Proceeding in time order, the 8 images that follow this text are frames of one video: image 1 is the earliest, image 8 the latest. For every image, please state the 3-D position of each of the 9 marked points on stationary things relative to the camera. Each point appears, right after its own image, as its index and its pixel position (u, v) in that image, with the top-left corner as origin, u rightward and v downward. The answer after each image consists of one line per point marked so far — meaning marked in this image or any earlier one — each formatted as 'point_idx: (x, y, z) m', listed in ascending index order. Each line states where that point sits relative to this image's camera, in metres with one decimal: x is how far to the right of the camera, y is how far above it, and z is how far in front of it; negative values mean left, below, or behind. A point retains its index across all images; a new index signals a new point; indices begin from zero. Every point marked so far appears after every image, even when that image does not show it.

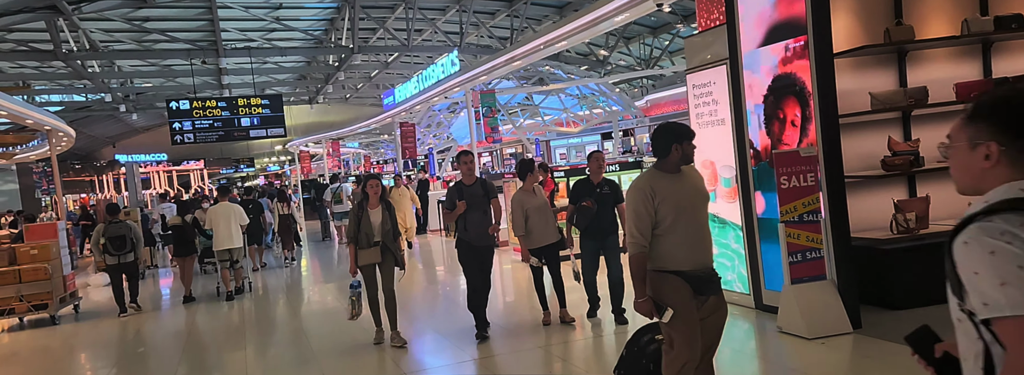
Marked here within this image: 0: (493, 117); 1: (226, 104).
0: (-0.3, +1.2, +10.4) m
1: (-7.2, +2.1, +14.7) m
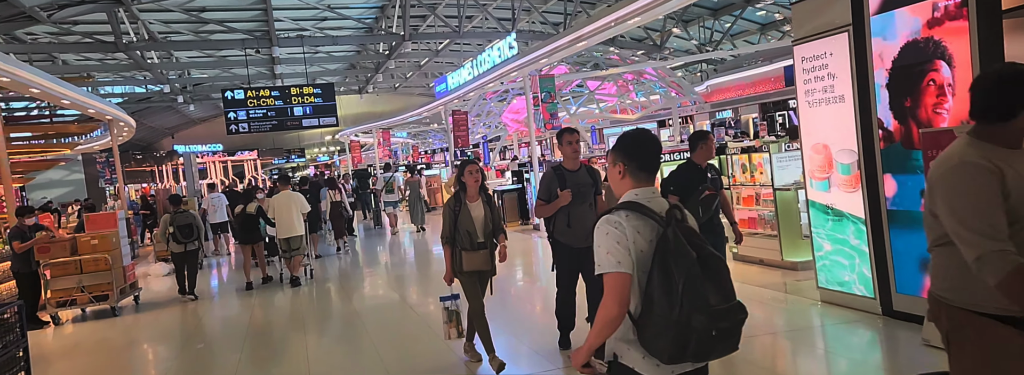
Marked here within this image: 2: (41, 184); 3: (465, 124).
0: (+0.7, +1.4, +9.9) m
1: (-5.8, +2.4, +14.7) m
2: (-14.6, +0.1, +18.3) m
3: (-1.2, +1.6, +14.9) m
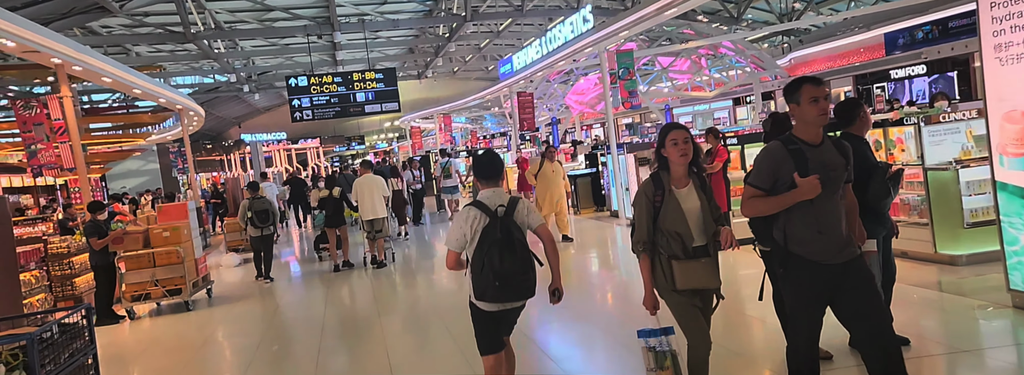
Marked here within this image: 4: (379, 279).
0: (+1.9, +1.7, +9.2) m
1: (-4.2, +2.7, +14.5) m
2: (-12.6, +0.4, +19.0) m
3: (+0.5, +2.0, +14.2) m
4: (-1.8, -1.2, +7.6) m
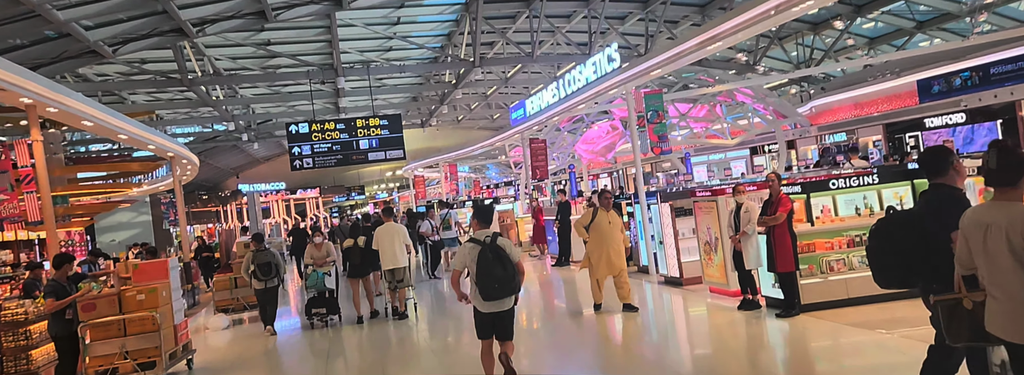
0: (+2.1, +0.9, +8.5) m
1: (-3.9, +1.4, +13.9) m
2: (-12.4, -1.2, +18.1) m
3: (+0.7, +0.8, +13.5) m
4: (-1.5, -1.8, +6.7) m
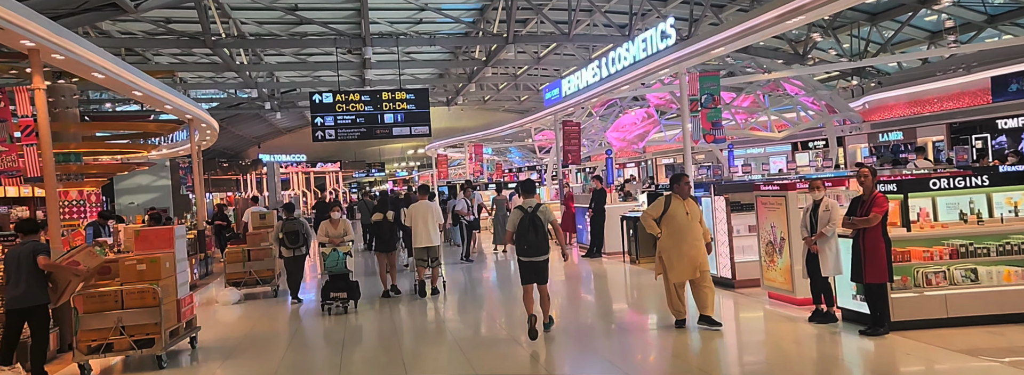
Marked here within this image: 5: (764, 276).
0: (+2.7, +1.0, +7.7) m
1: (-3.2, +2.0, +13.3) m
2: (-11.6, 0.0, +17.8) m
3: (+1.4, +1.1, +12.8) m
4: (-1.2, -1.5, +6.1) m
5: (+2.5, -0.9, +5.8) m
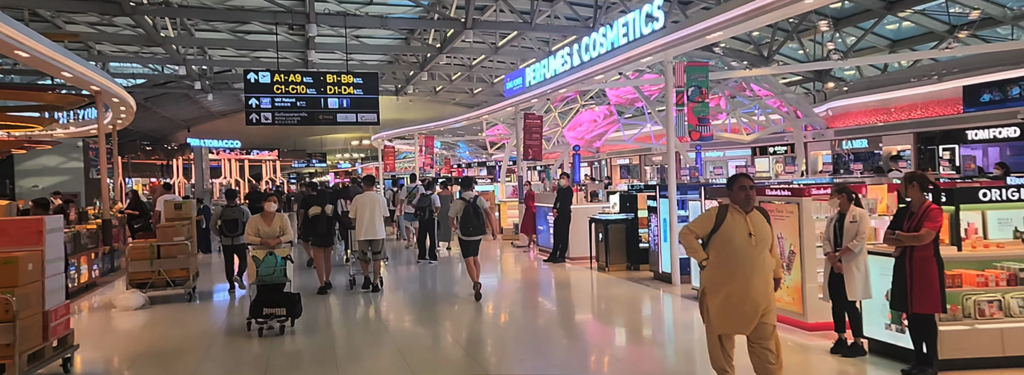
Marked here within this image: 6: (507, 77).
0: (+2.3, +1.0, +7.0) m
1: (-4.1, +2.2, +12.0) m
2: (-12.9, +0.5, +15.7) m
3: (+0.5, +1.1, +11.9) m
4: (-1.5, -1.5, +5.0) m
5: (+2.2, -0.9, +5.1) m
6: (-0.1, +2.2, +11.8) m
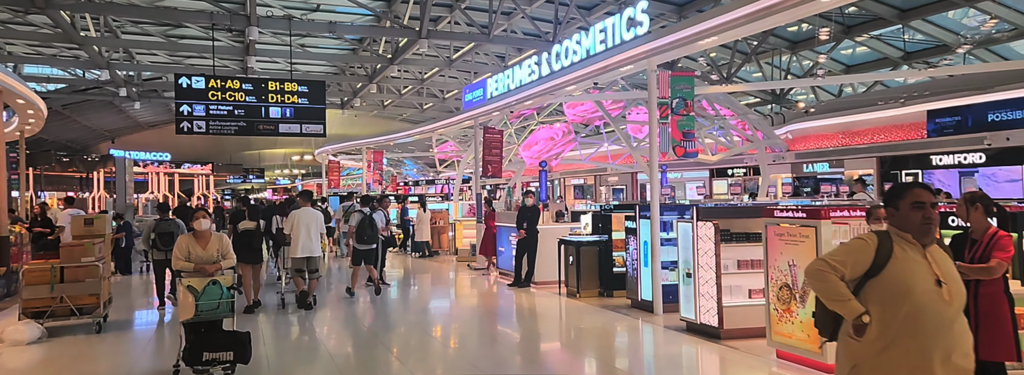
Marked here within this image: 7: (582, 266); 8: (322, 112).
0: (+1.9, +0.8, +6.4) m
1: (-4.8, +1.9, +10.9) m
2: (-14.0, +0.2, +13.7) m
3: (-0.3, +0.8, +11.2) m
4: (-1.7, -1.5, +4.1) m
5: (+2.0, -1.1, +4.5) m
6: (-0.9, +1.9, +11.0) m
7: (+0.9, -1.0, +7.7) m
8: (-3.7, +1.5, +11.3) m
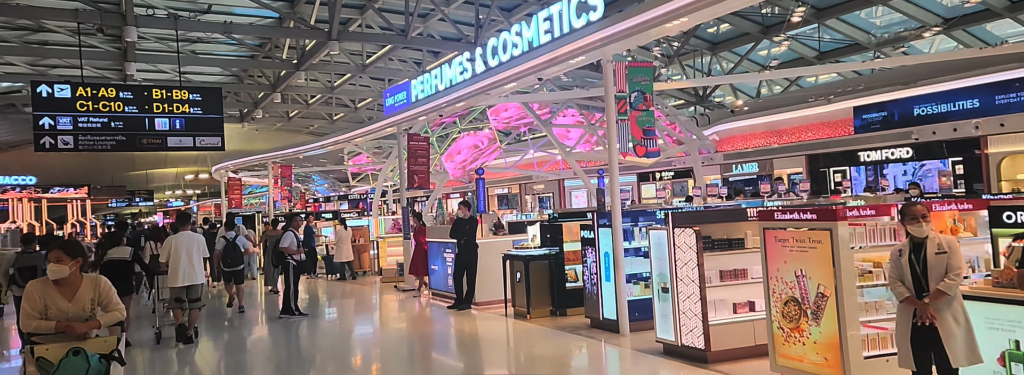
0: (+1.3, +0.7, +5.8) m
1: (-6.0, +1.6, +9.2) m
2: (-15.5, -0.5, +10.7) m
3: (-1.5, +0.6, +10.3) m
4: (-1.8, -1.7, +2.9) m
5: (+1.8, -1.1, +3.9) m
6: (-2.1, +1.6, +10.0) m
7: (+0.2, -1.1, +6.9) m
8: (-4.9, +1.1, +9.9) m
